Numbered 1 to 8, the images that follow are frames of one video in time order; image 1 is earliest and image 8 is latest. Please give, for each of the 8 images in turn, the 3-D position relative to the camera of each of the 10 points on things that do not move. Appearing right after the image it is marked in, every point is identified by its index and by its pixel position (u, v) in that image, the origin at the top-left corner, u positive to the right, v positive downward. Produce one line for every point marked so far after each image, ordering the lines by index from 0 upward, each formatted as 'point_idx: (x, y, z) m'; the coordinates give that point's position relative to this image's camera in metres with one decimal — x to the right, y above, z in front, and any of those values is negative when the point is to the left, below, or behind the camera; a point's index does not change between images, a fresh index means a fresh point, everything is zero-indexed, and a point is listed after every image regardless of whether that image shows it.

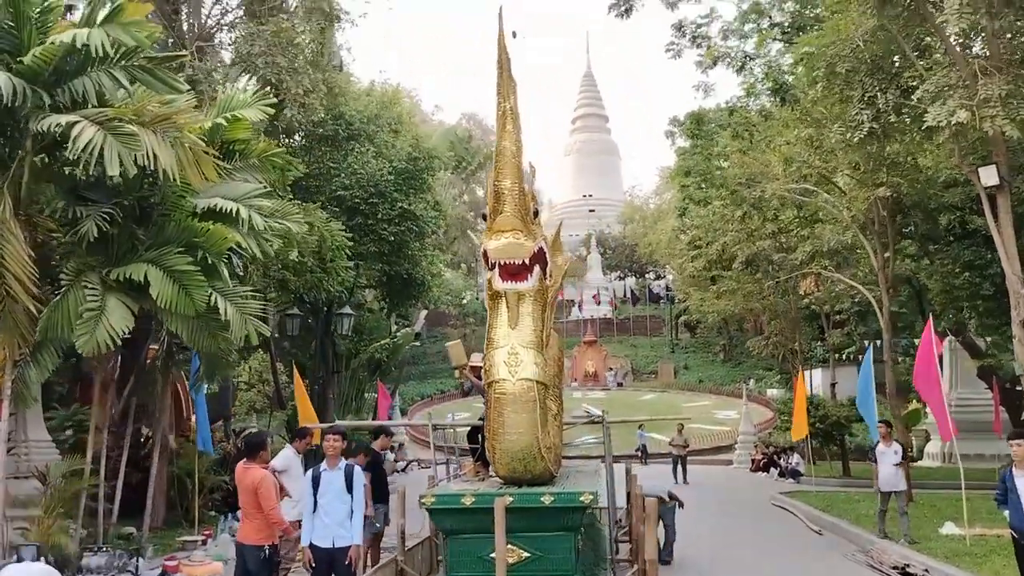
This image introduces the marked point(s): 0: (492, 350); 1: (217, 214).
0: (-0.2, -0.5, +7.4) m
1: (-2.8, +0.7, +8.6) m
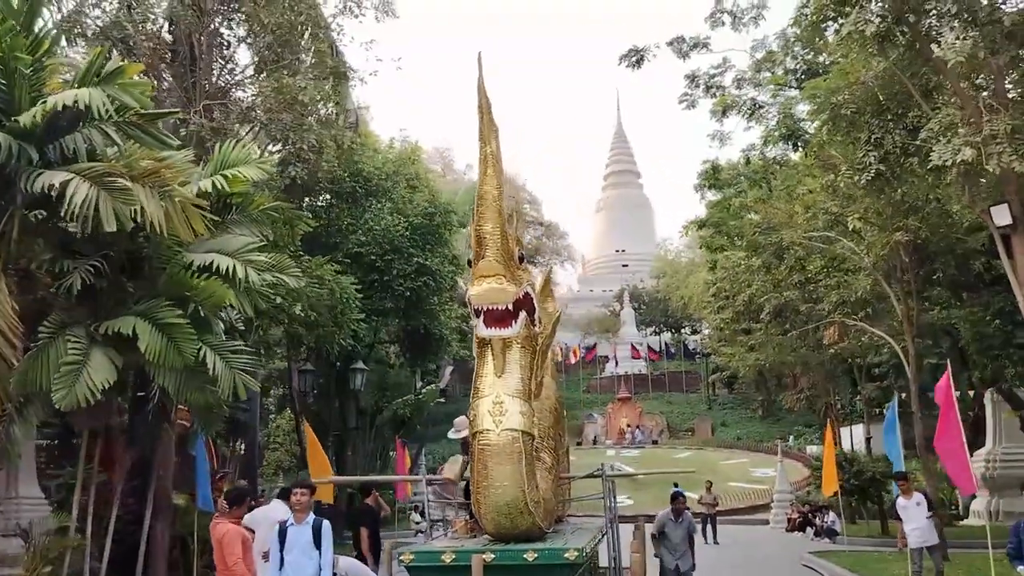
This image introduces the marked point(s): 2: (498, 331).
0: (-0.3, -0.9, +7.2) m
1: (-2.9, +0.2, +8.6) m
2: (-0.1, -0.3, +7.2) m
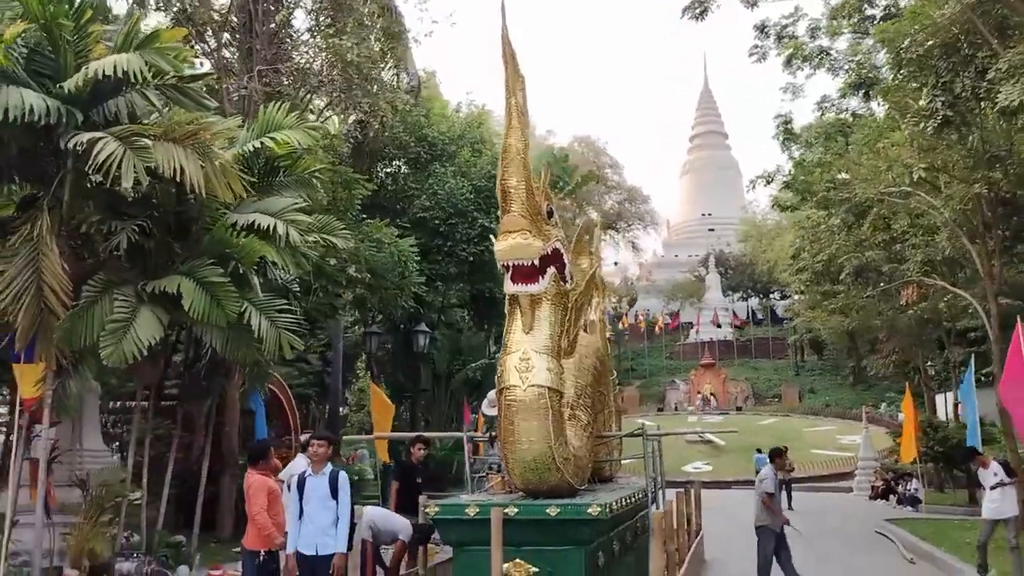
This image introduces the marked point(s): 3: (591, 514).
0: (0.0, -0.5, +7.1) m
1: (-2.5, +0.6, +8.7) m
2: (+0.1, 0.0, +7.1) m
3: (+0.6, -1.6, +6.2) m
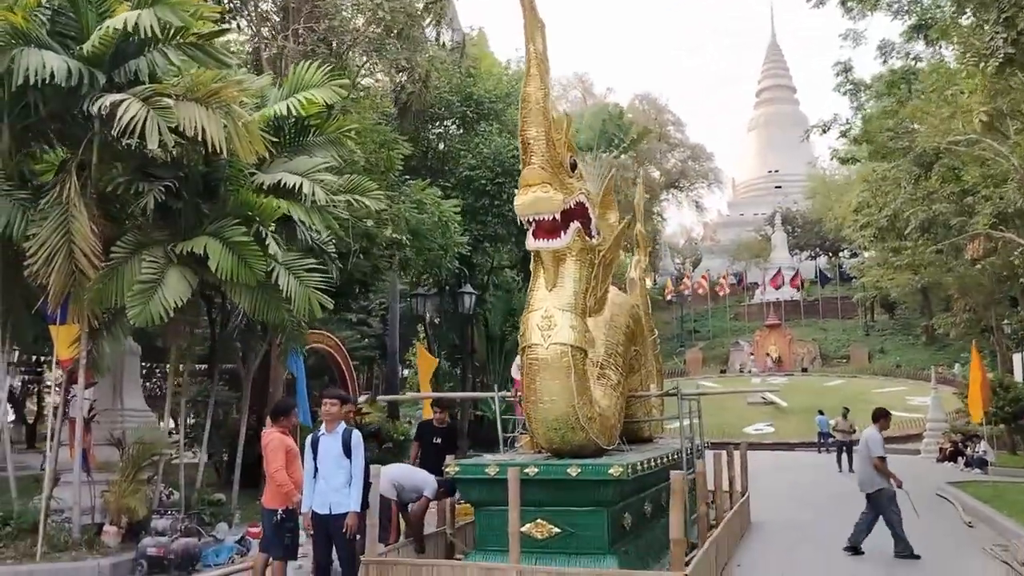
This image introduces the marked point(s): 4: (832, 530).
0: (+0.1, -0.2, +6.9) m
1: (-2.2, +1.0, +8.7) m
2: (+0.3, +0.4, +6.9) m
3: (+0.7, -1.3, +6.1) m
4: (+3.8, -2.8, +10.5) m
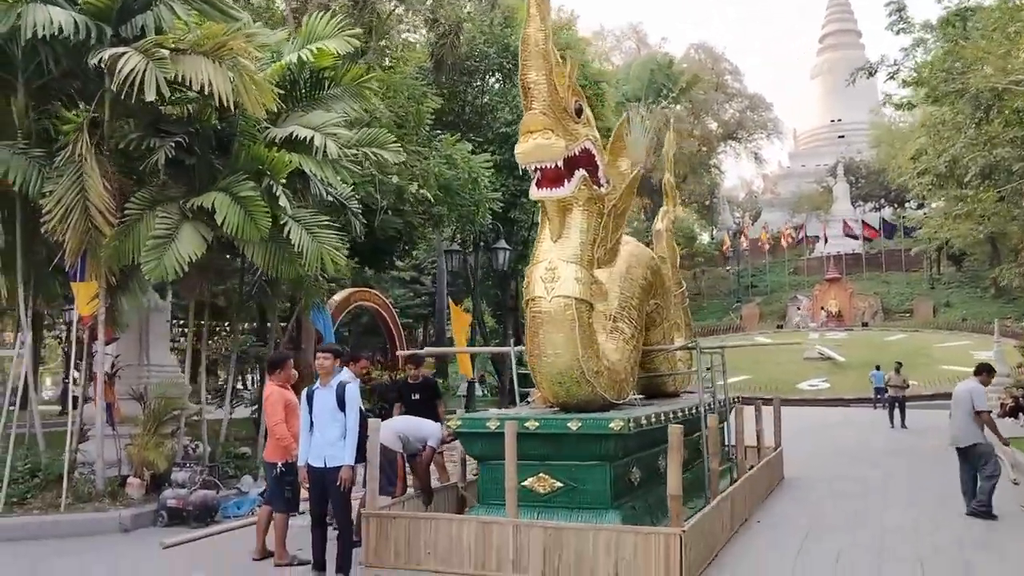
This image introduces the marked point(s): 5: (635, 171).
0: (+0.2, +0.2, +6.8) m
1: (-2.1, +1.4, +8.6) m
2: (+0.3, +0.7, +6.7) m
3: (+0.7, -0.9, +5.9) m
4: (+4.1, -2.3, +10.2) m
5: (+1.0, +1.0, +7.4) m
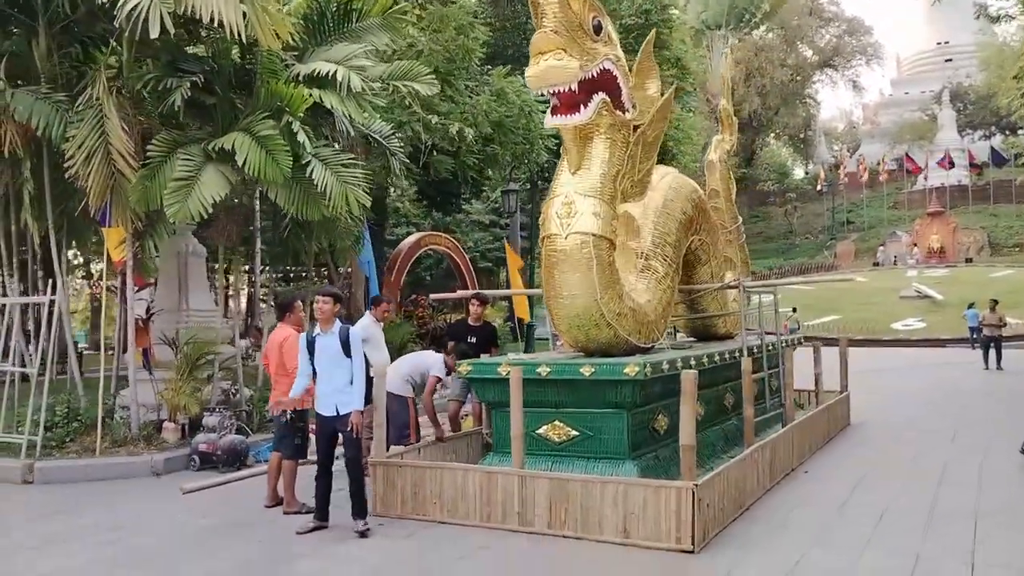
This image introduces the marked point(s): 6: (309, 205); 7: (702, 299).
0: (+0.3, +0.6, +6.3) m
1: (-1.8, +1.9, +8.3) m
2: (+0.4, +1.2, +6.1) m
3: (+0.7, -0.5, +5.5) m
4: (+4.6, -1.5, +9.5) m
5: (+1.2, +1.5, +6.8) m
6: (-1.8, +0.8, +8.0) m
7: (+1.8, -0.1, +8.6) m
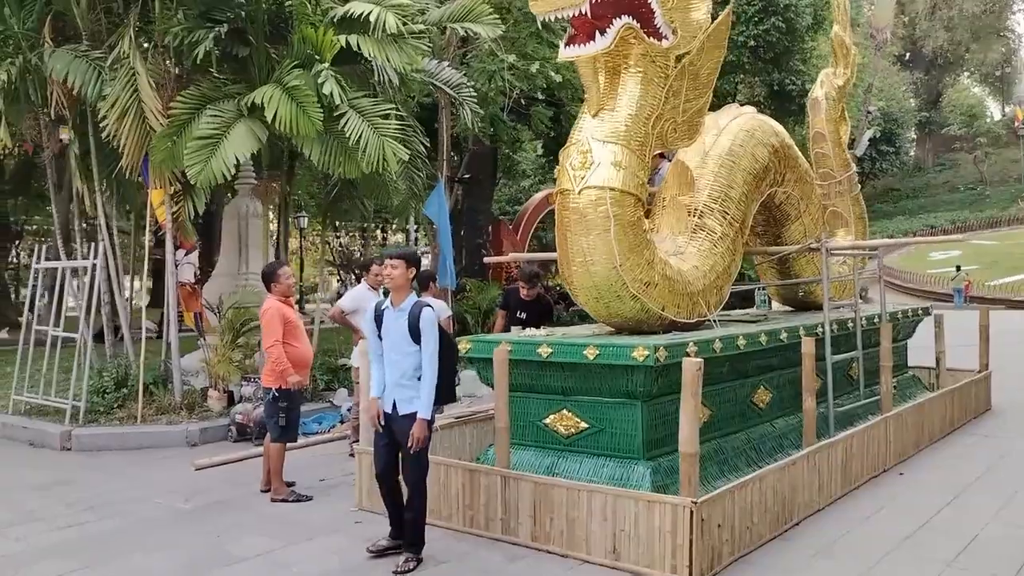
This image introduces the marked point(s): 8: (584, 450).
0: (+0.4, +0.8, +5.3) m
1: (-1.3, +2.3, +7.6) m
2: (+0.4, +1.4, +5.1) m
3: (+0.6, -0.4, +4.5) m
4: (+5.2, -1.2, +7.7) m
5: (+1.3, +1.7, +5.6) m
6: (-1.4, +1.1, +7.4) m
7: (+2.3, +0.2, +7.3) m
8: (+0.4, -0.9, +4.9) m
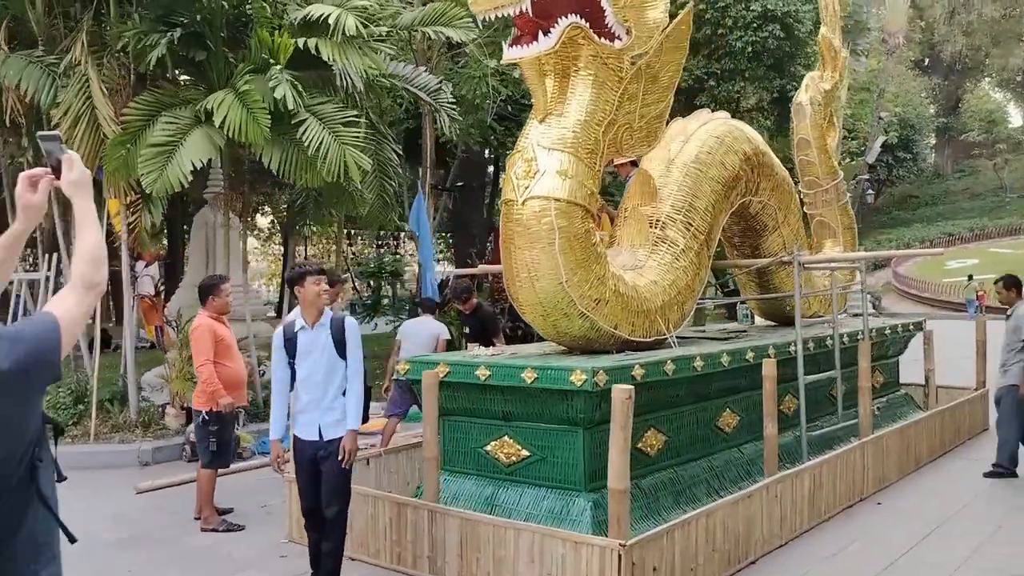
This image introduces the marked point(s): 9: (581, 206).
0: (0.0, +0.8, +5.0) m
1: (-1.6, +2.2, +7.3) m
2: (+0.1, +1.3, +4.8) m
3: (+0.3, -0.4, +4.1) m
4: (+4.9, -1.3, +7.3) m
5: (+1.0, +1.6, +5.3) m
6: (-1.6, +1.0, +7.1) m
7: (+2.0, +0.1, +7.0) m
8: (+0.1, -1.0, +4.6) m
9: (+0.4, +0.4, +4.7) m
